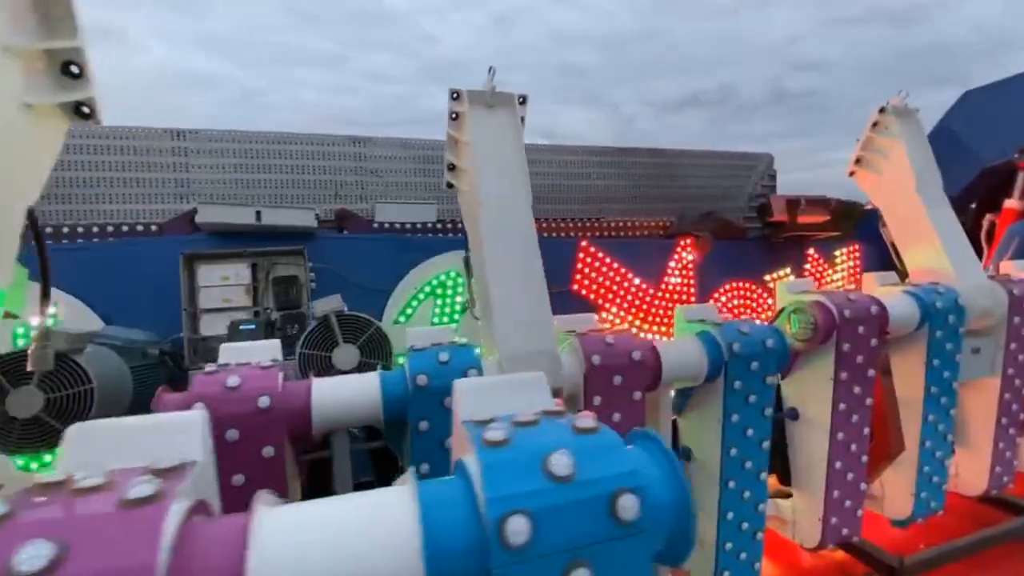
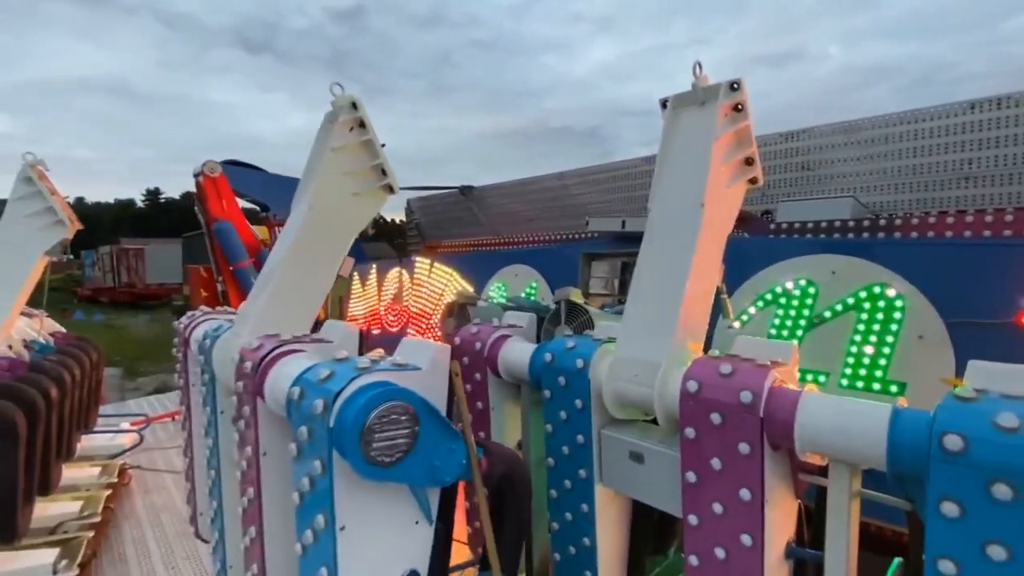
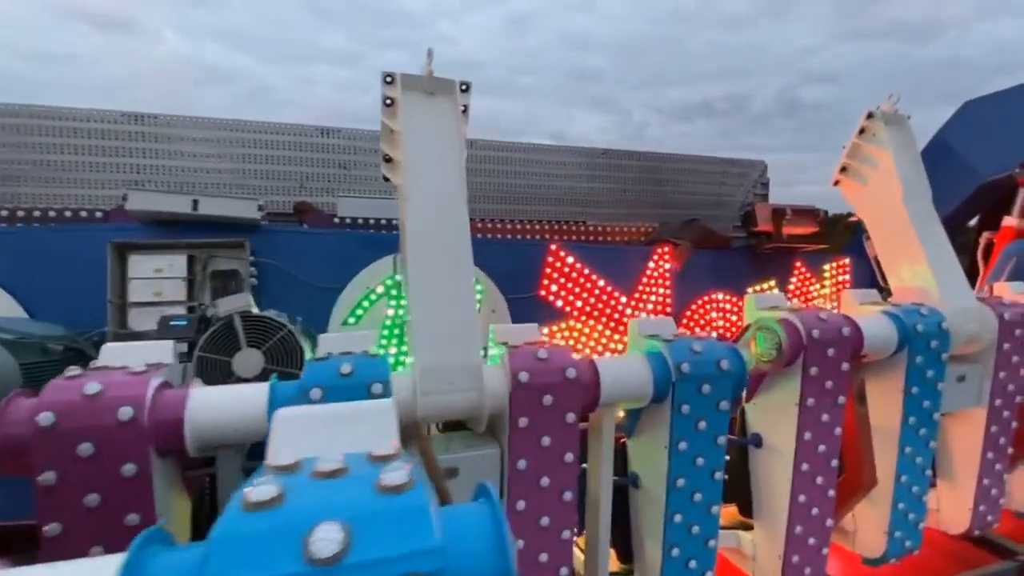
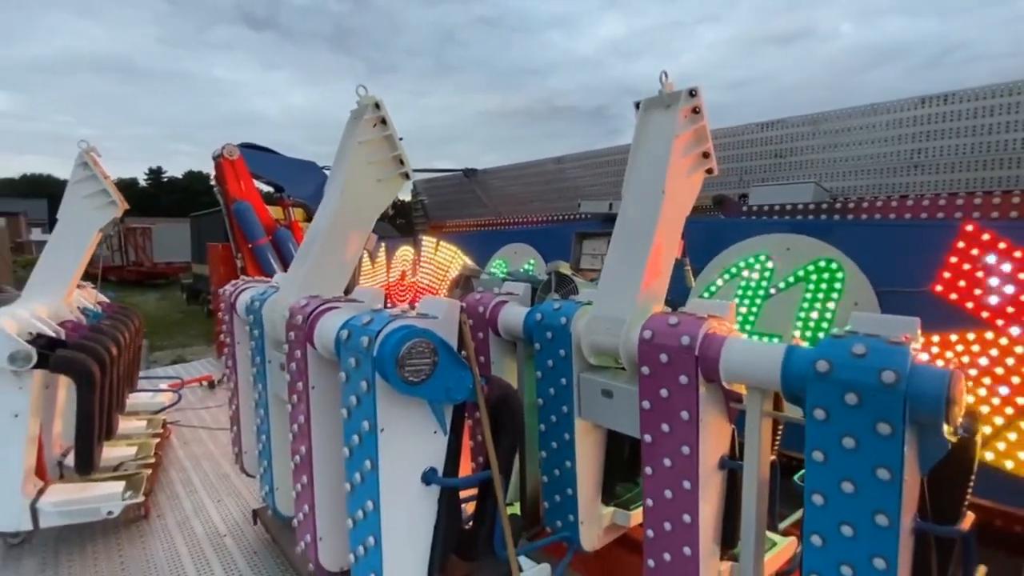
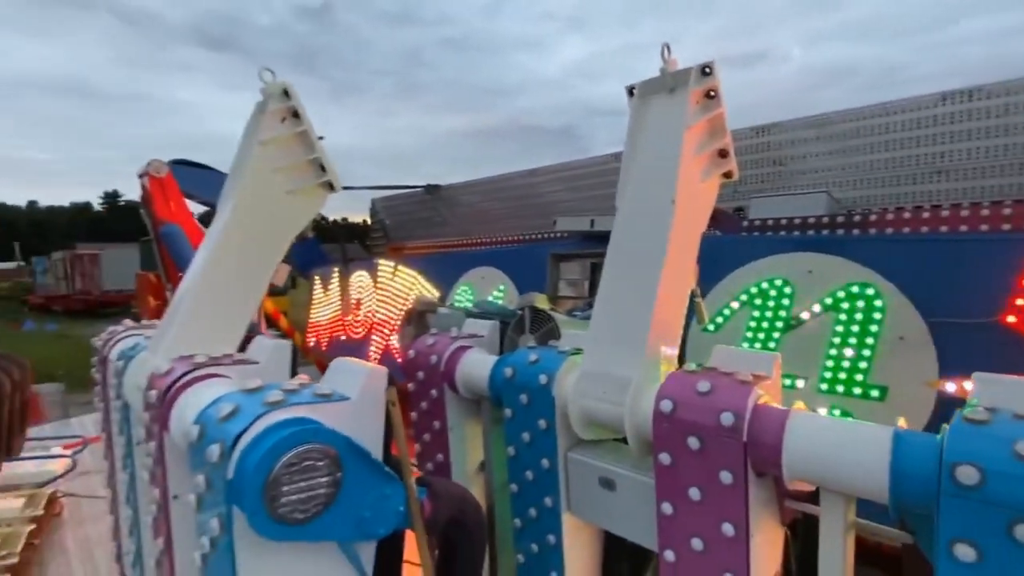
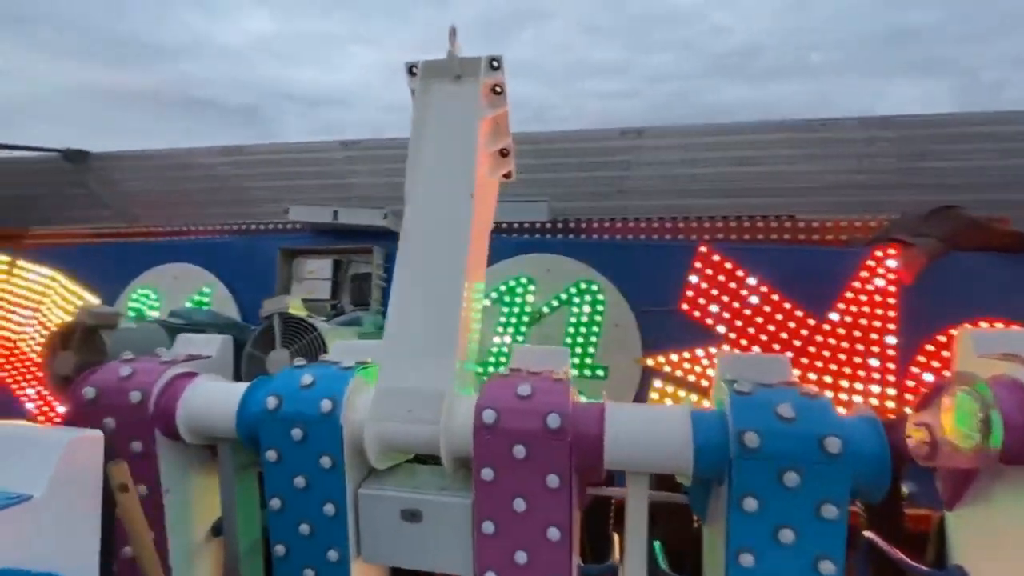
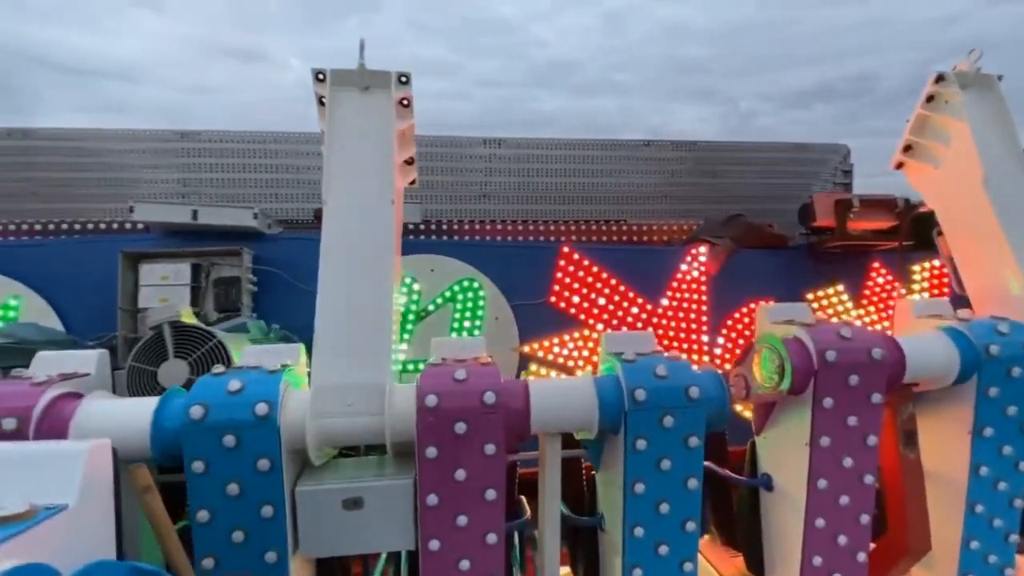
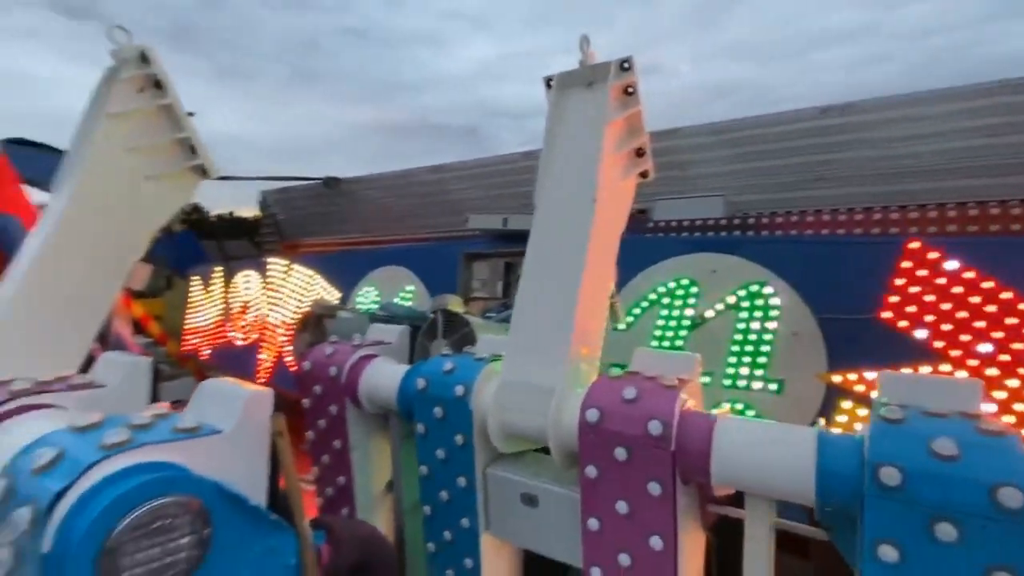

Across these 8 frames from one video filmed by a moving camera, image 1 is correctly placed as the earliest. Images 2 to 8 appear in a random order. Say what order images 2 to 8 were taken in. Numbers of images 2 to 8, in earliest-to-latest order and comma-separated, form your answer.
3, 7, 6, 8, 5, 2, 4
